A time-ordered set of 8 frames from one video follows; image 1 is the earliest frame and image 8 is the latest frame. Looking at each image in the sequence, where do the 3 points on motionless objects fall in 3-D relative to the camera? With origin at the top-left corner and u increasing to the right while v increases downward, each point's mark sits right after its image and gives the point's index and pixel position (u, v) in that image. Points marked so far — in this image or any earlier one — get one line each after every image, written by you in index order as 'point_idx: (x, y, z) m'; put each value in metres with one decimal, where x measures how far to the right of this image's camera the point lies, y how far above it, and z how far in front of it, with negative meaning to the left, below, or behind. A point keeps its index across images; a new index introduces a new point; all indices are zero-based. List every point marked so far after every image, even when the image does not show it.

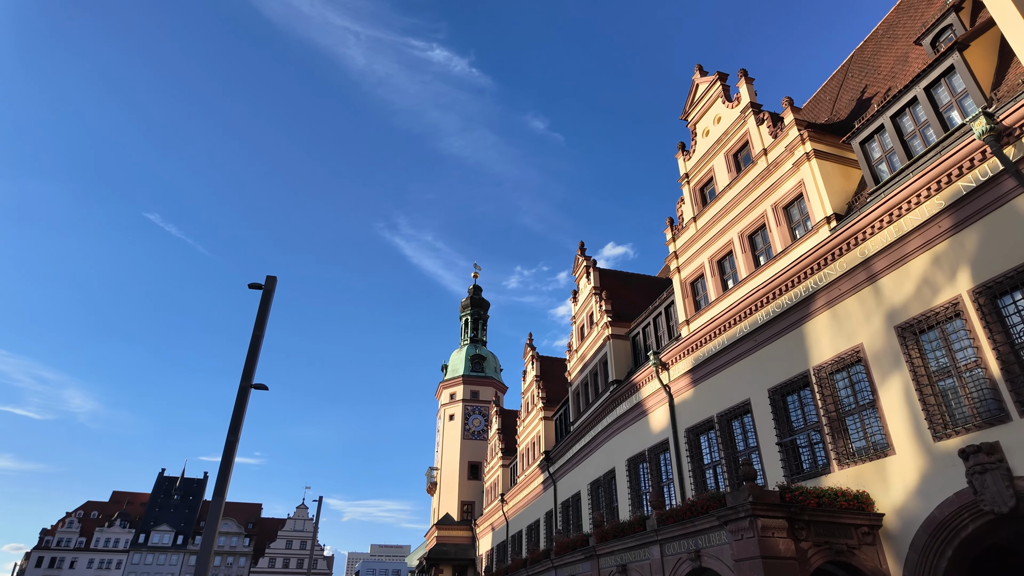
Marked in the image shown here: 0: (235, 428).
0: (-7.4, -3.6, +15.6) m
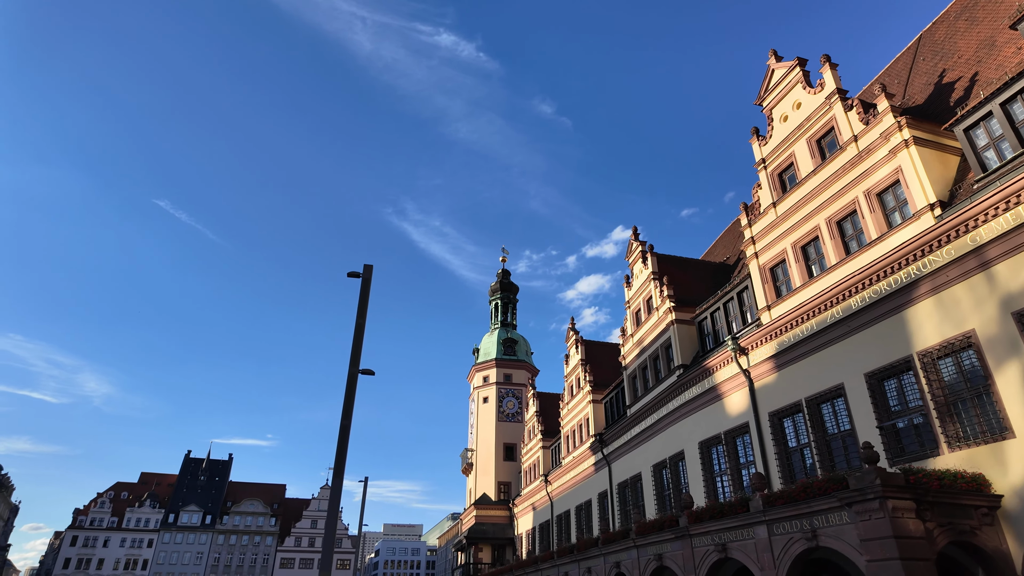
0: (-4.5, -3.3, +16.1) m
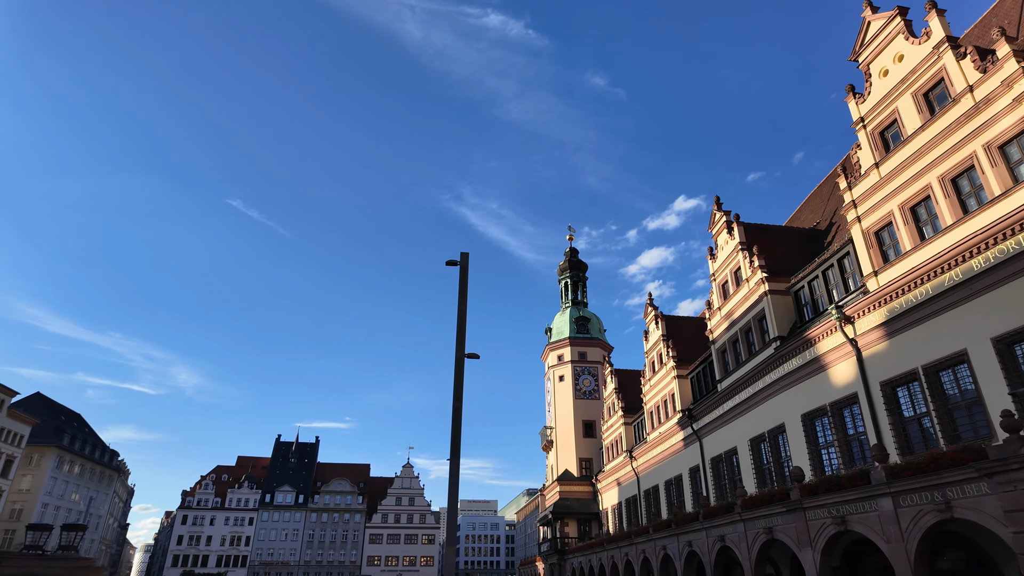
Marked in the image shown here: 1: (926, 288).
0: (-1.6, -3.0, +16.8) m
1: (+12.4, 0.0, +17.8) m
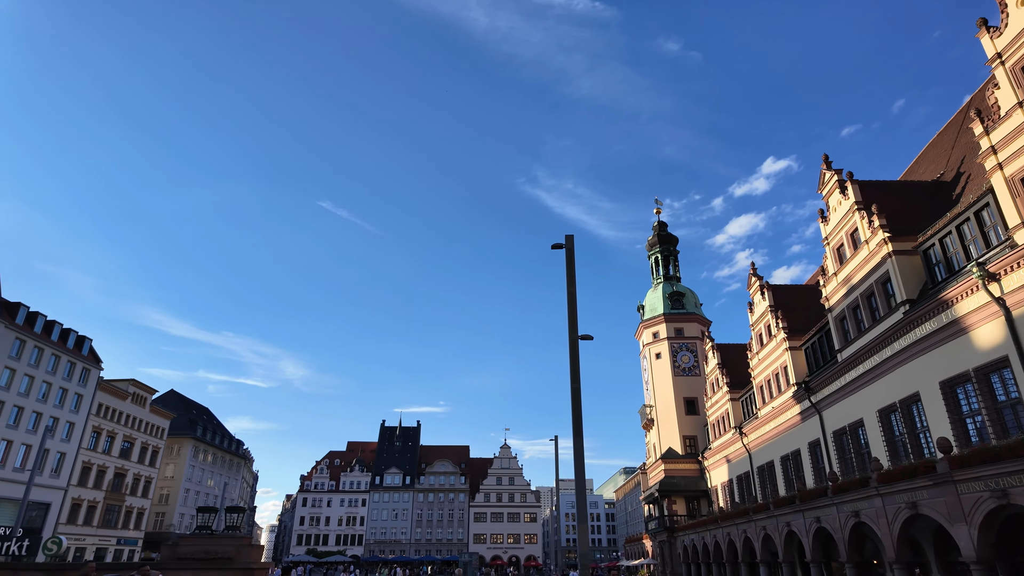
0: (+1.8, -2.5, +17.0) m
1: (+15.5, +1.4, +16.0) m
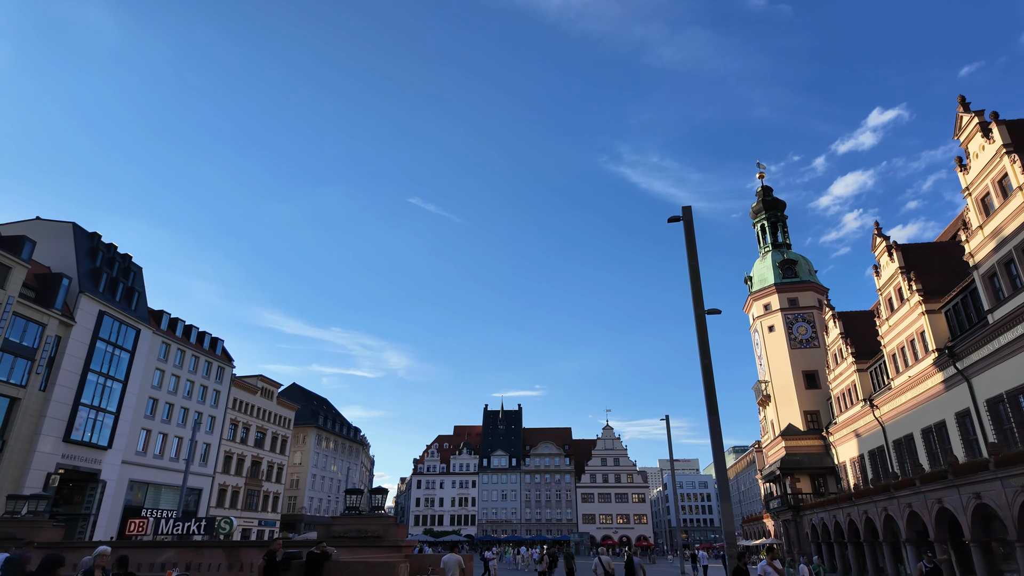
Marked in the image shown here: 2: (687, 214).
0: (+5.3, -1.7, +16.5) m
1: (+18.4, +2.9, +13.4) m
2: (+5.1, +2.2, +17.5) m
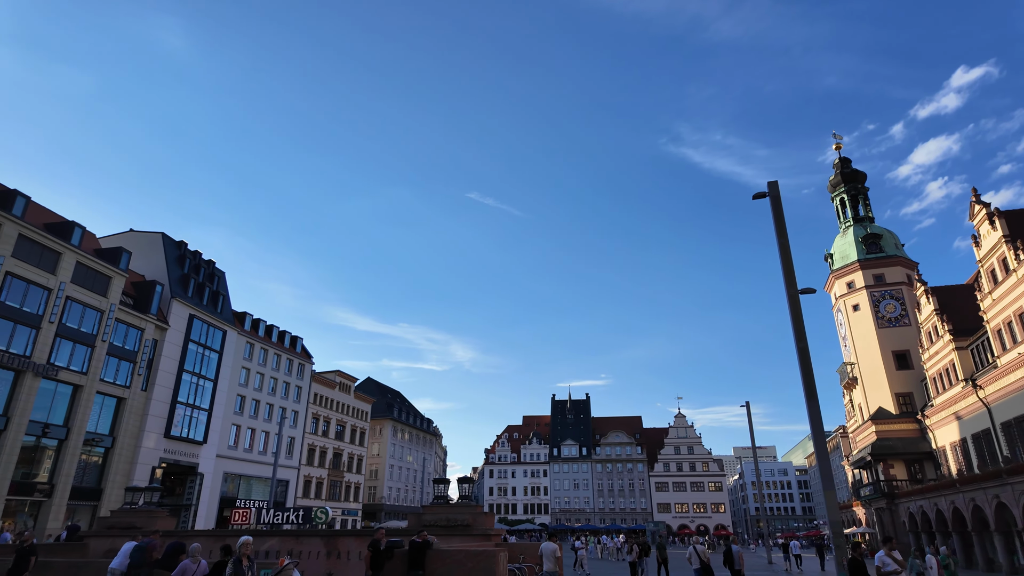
0: (+7.5, -1.2, +15.7) m
1: (+20.1, +4.0, +11.2) m
2: (+7.3, +2.7, +16.6) m
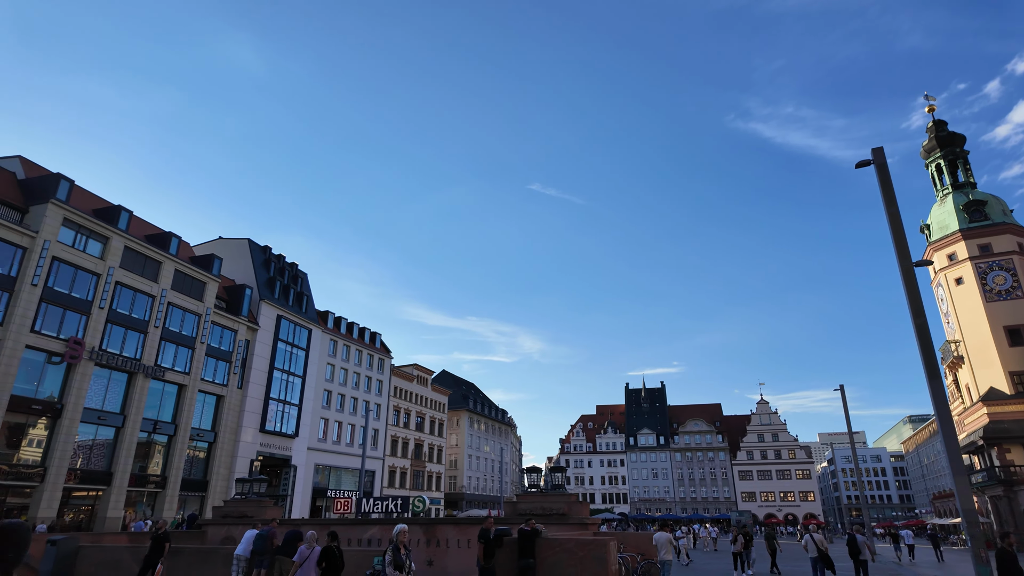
0: (+9.9, -0.5, +14.6) m
1: (+21.6, +5.1, +8.7) m
2: (+9.6, +3.4, +15.5) m
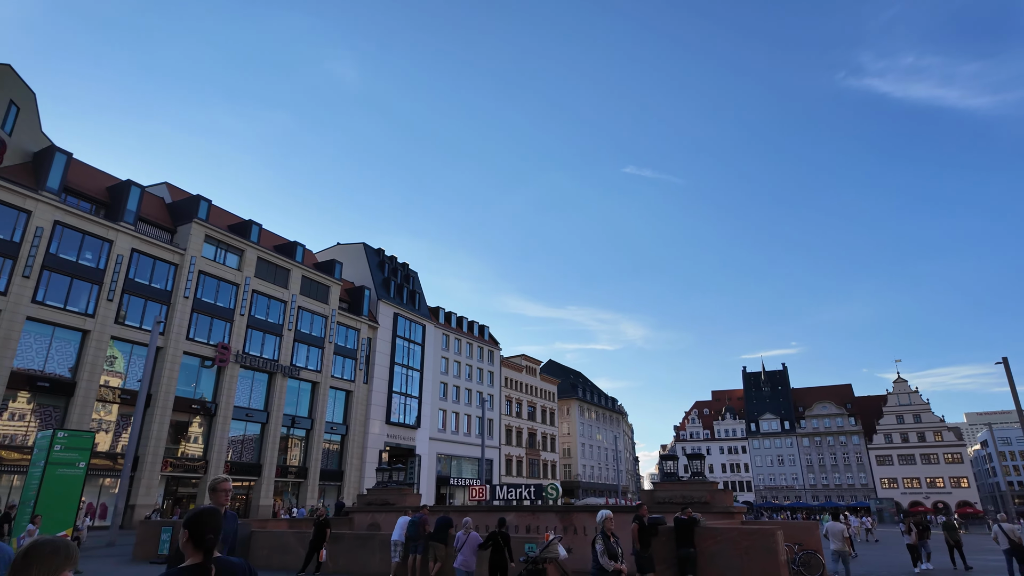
0: (+12.9, +0.6, +12.4) m
1: (+23.1, +6.7, +4.6) m
2: (+12.5, +4.5, +13.3) m
